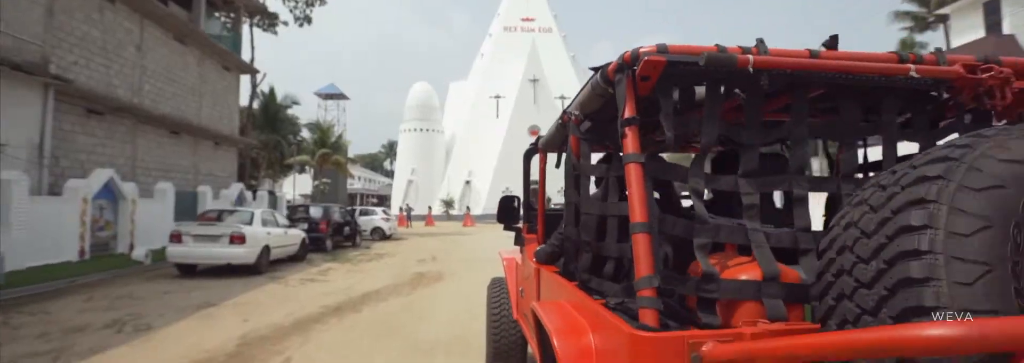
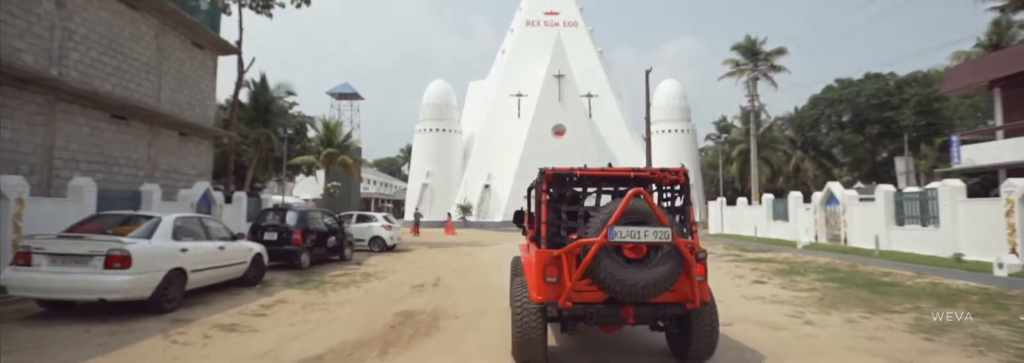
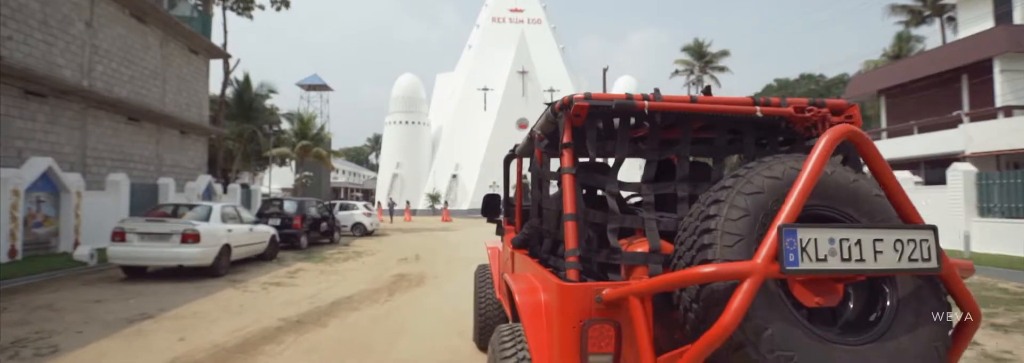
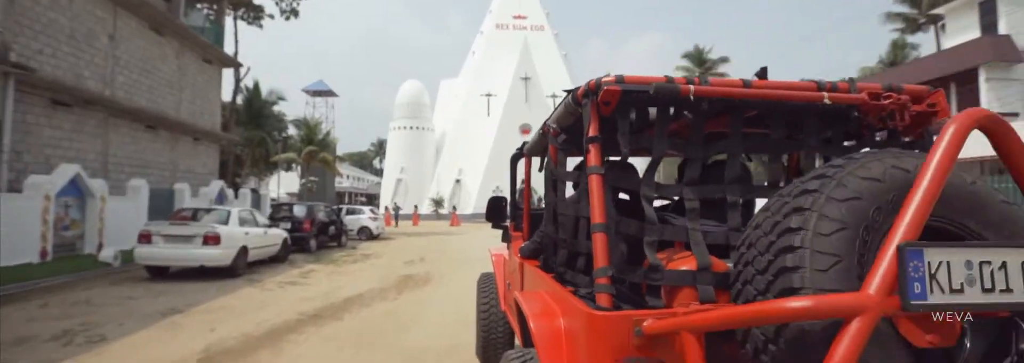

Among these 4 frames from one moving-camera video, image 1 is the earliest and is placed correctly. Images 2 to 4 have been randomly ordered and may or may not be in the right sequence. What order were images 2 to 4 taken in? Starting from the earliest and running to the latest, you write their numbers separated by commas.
4, 3, 2
